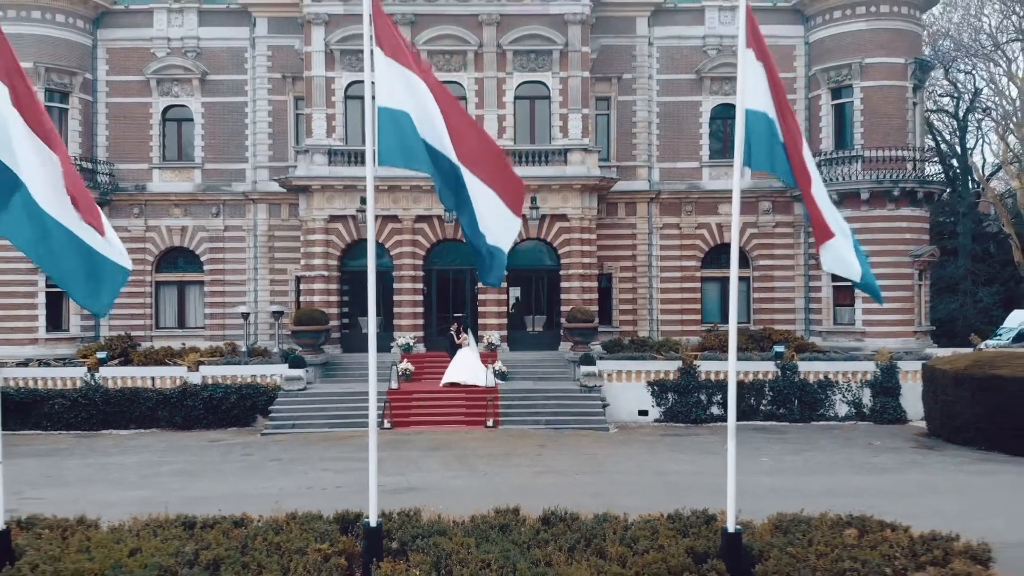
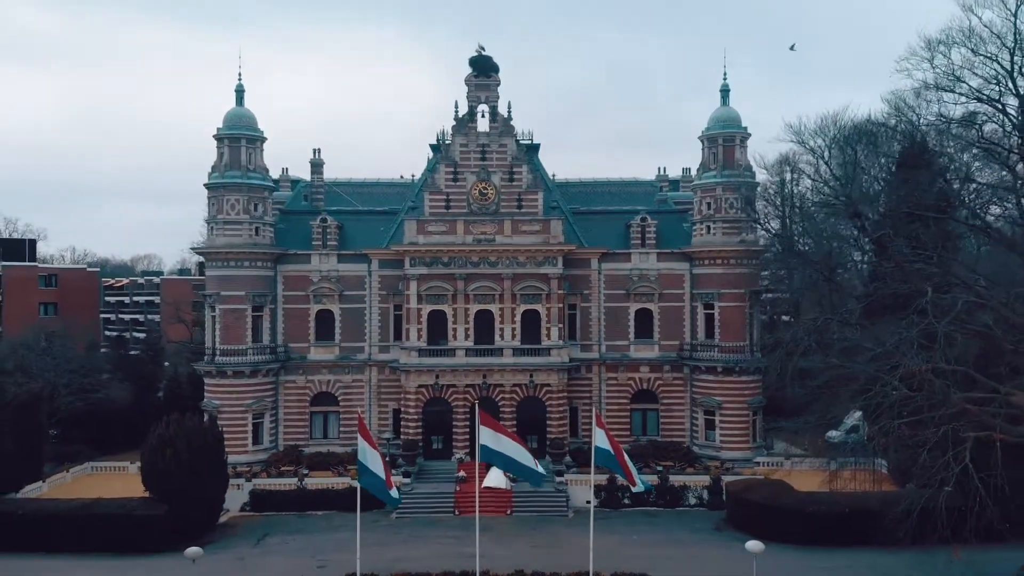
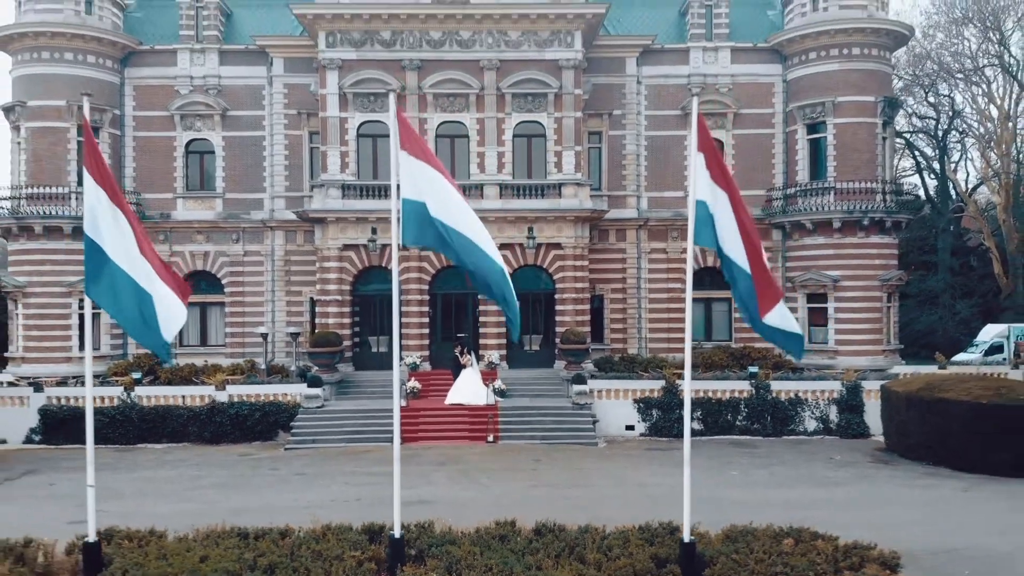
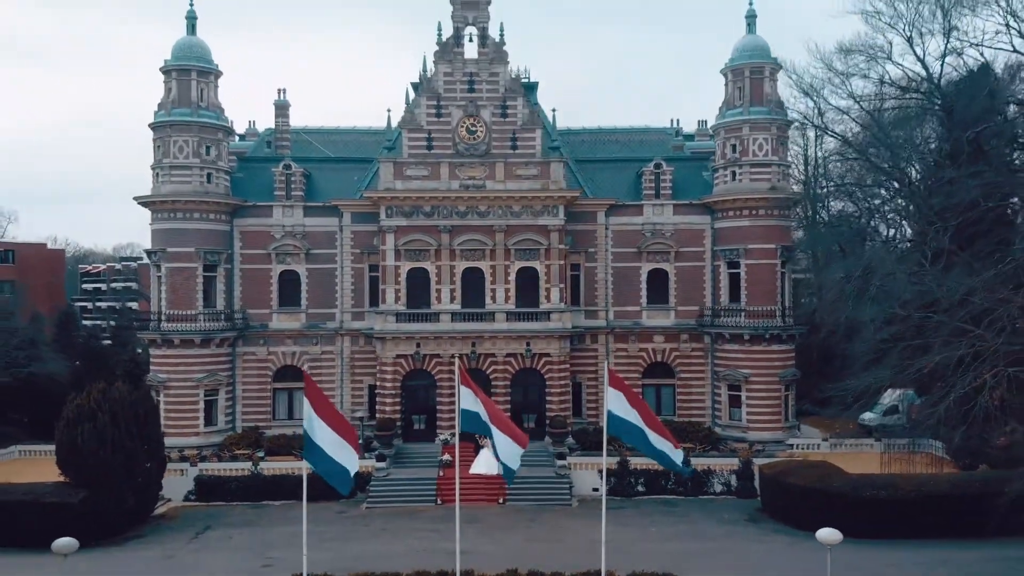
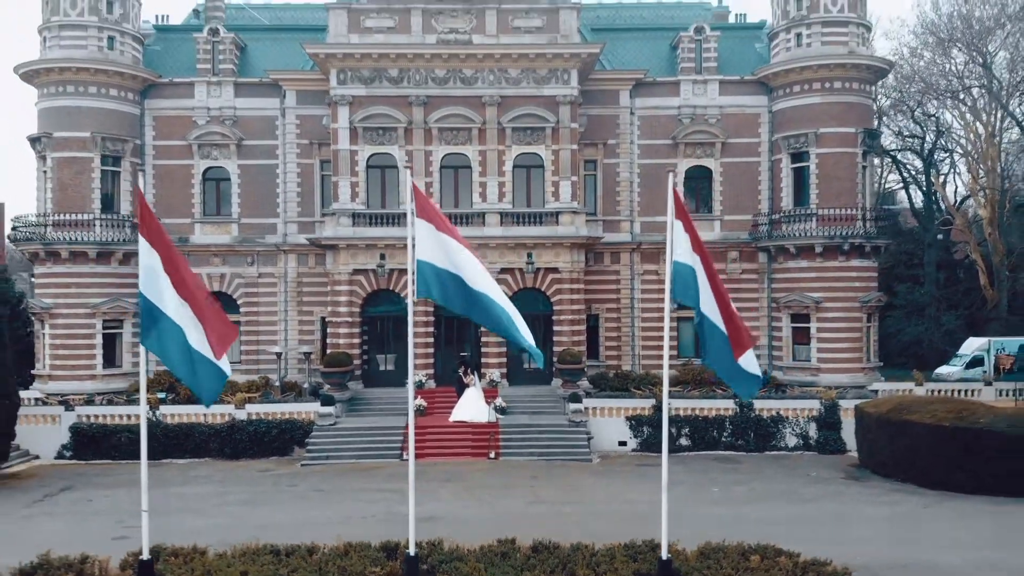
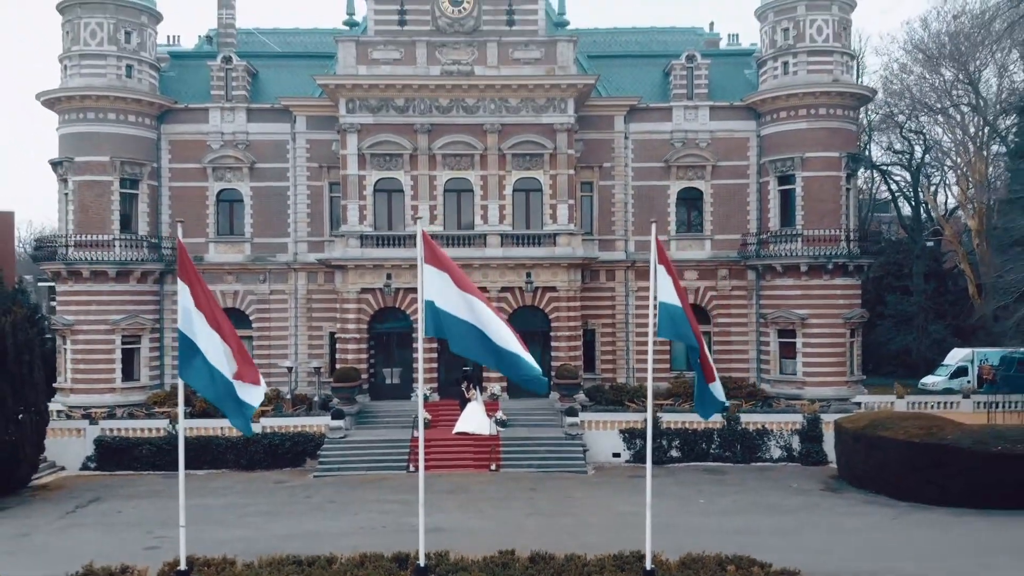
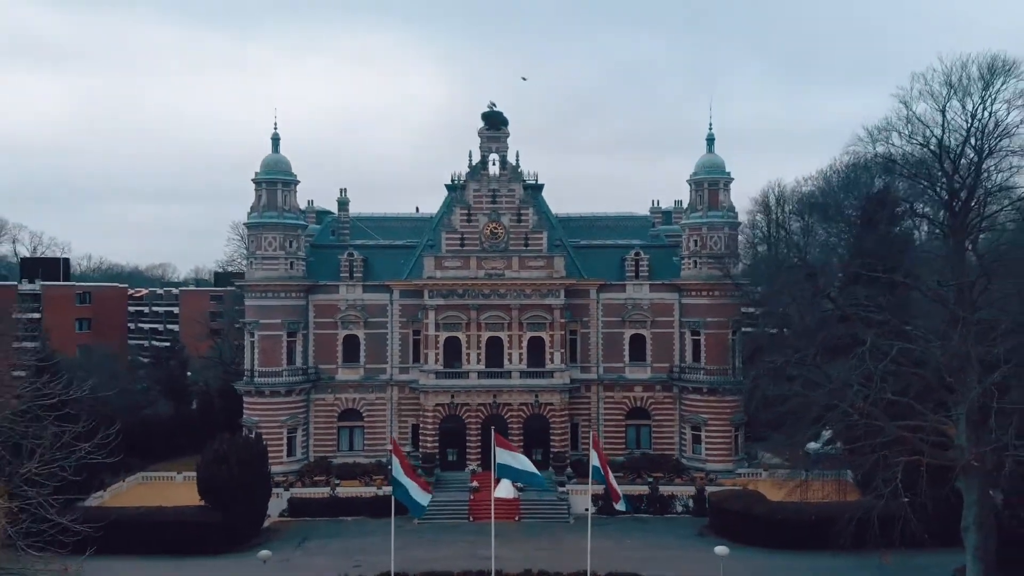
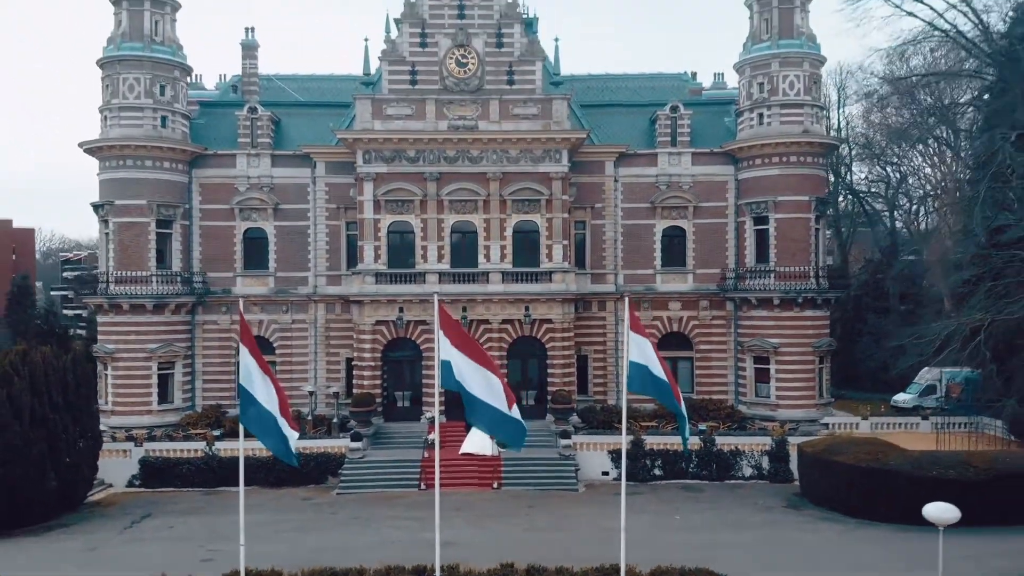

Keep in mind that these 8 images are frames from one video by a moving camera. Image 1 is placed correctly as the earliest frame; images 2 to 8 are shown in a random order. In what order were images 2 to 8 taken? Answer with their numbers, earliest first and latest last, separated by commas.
3, 5, 6, 8, 4, 2, 7
